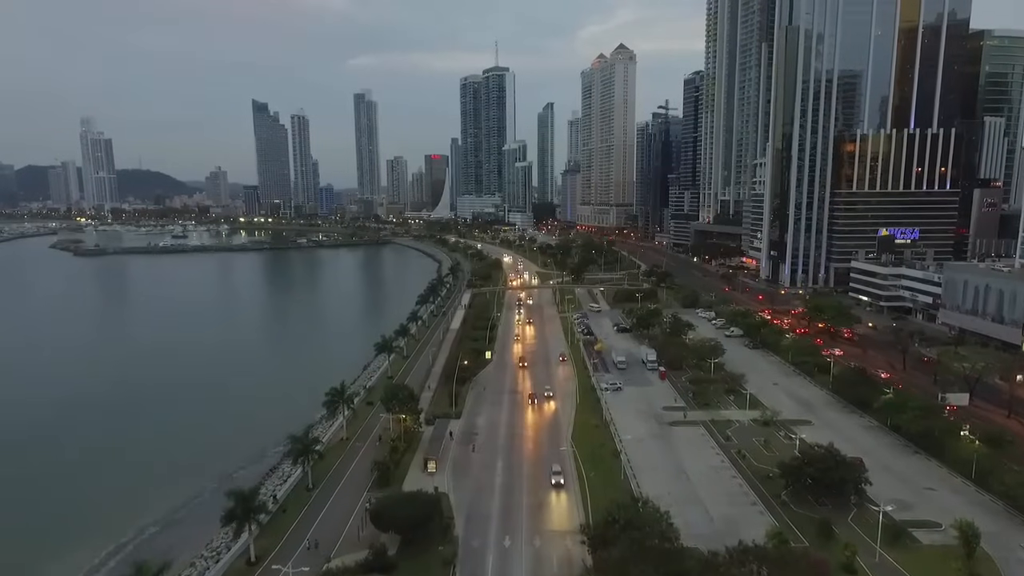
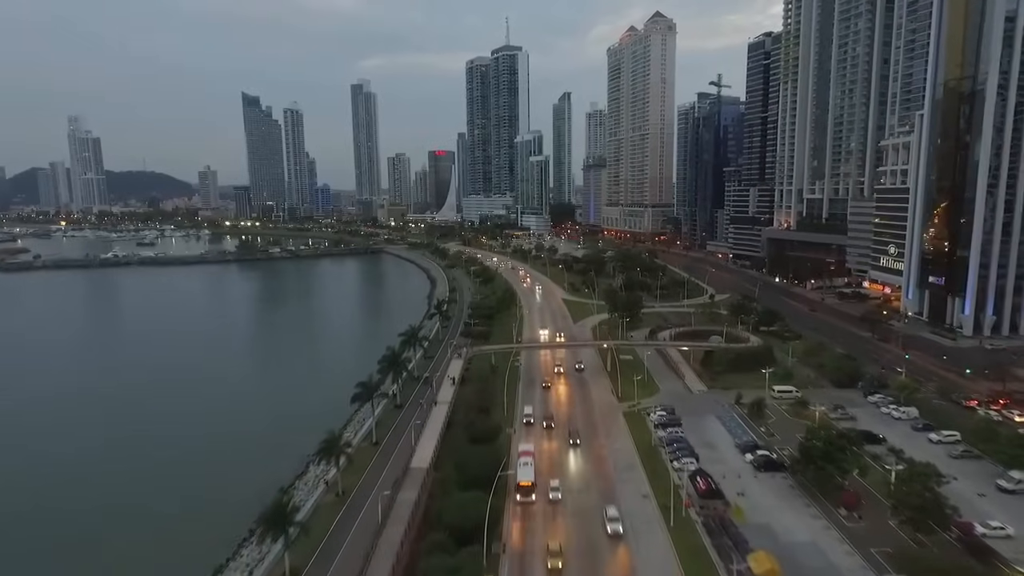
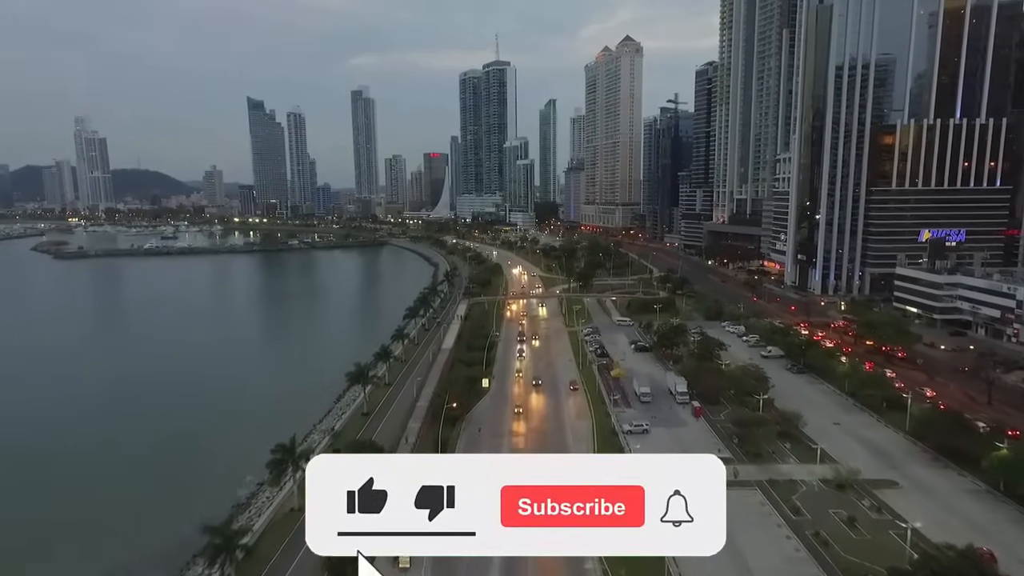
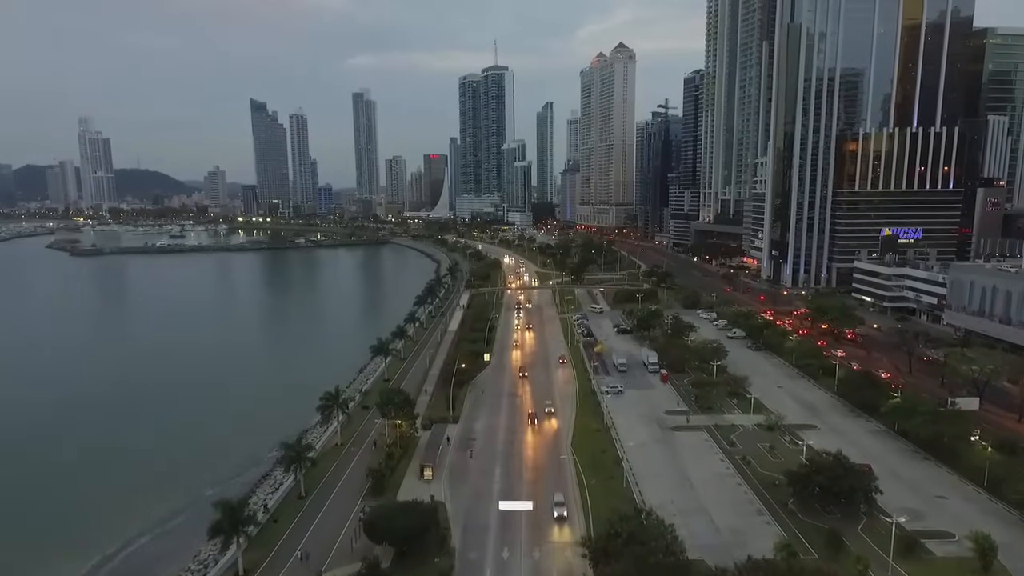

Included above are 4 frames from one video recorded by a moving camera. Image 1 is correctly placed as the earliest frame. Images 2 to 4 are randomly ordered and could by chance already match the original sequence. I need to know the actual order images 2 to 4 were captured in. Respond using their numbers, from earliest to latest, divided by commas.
4, 3, 2
